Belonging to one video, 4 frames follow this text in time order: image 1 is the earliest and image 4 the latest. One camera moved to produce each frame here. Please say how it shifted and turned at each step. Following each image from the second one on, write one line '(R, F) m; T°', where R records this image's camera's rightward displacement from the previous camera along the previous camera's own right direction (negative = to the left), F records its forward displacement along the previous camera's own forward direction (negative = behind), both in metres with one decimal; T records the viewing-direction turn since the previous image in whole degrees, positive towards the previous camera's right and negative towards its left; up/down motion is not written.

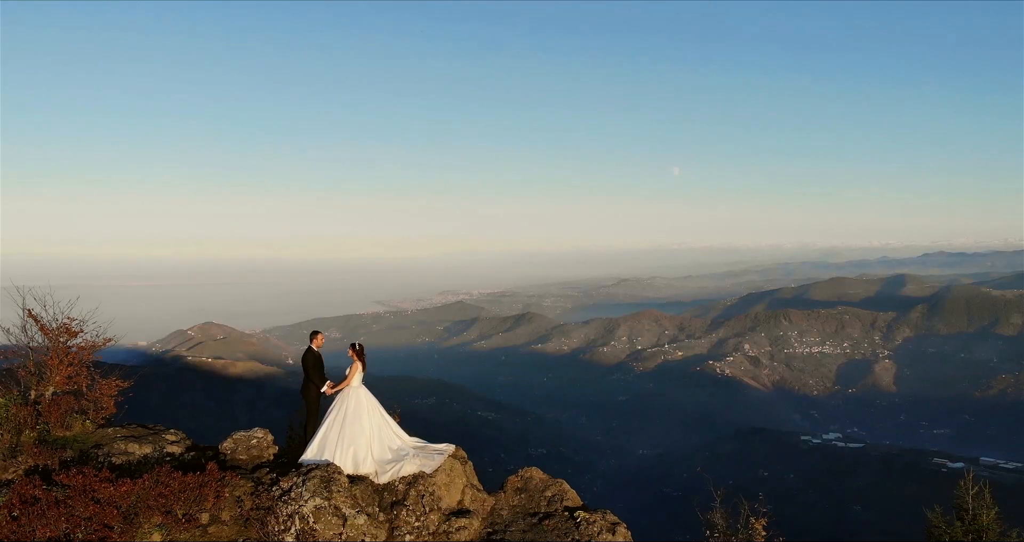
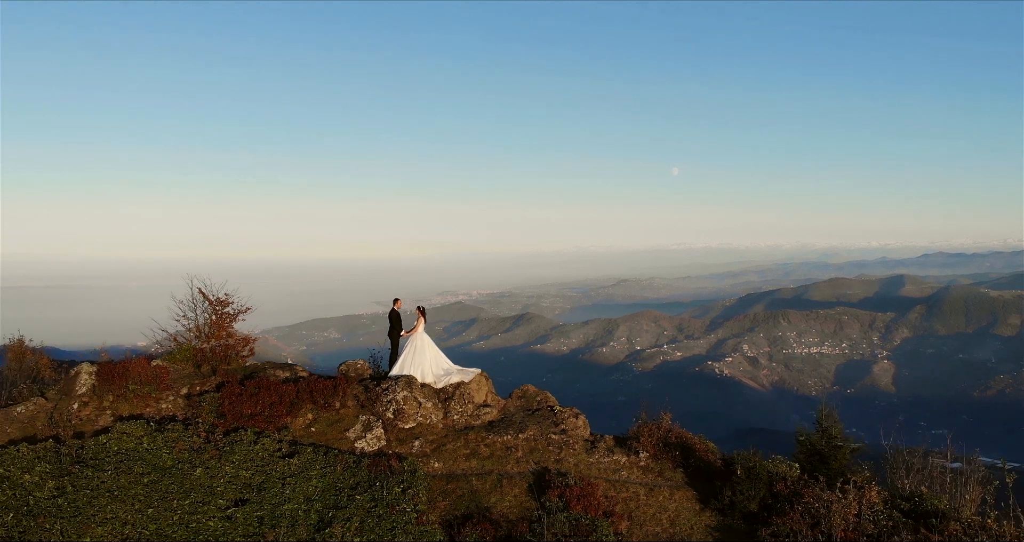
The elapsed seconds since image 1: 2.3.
(-0.2, -6.6) m; 0°
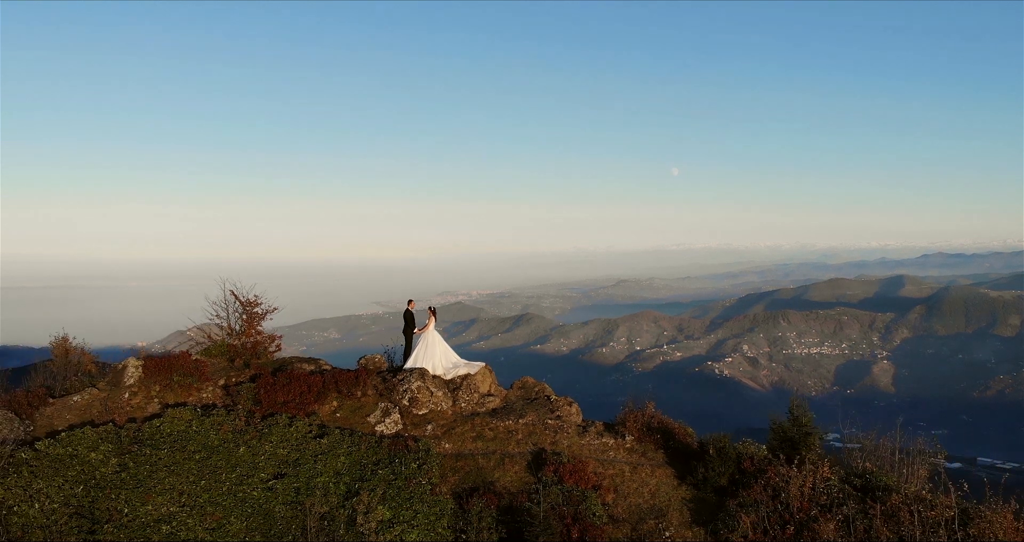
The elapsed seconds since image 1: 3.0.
(0.0, -2.1) m; 0°
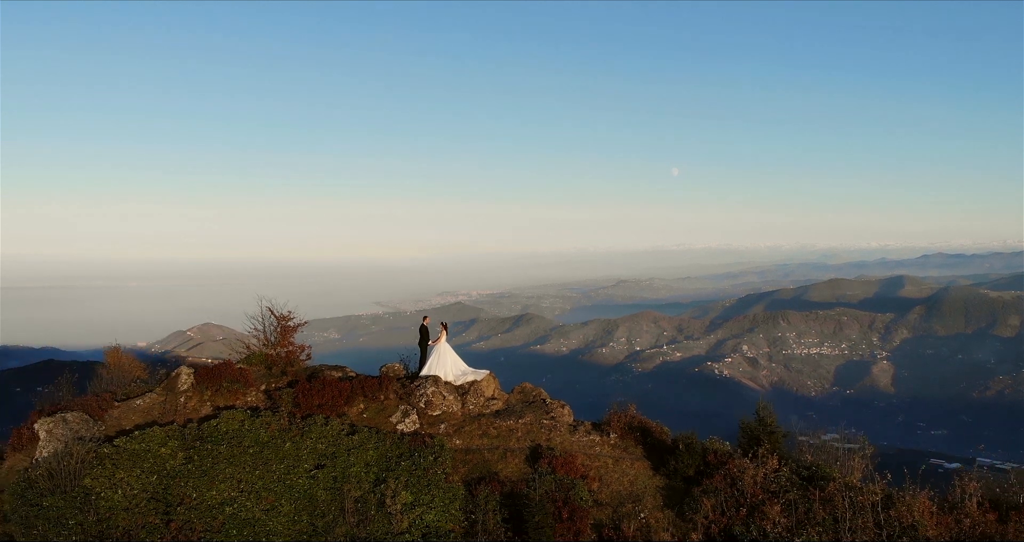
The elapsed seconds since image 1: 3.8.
(0.0, -3.1) m; 0°
